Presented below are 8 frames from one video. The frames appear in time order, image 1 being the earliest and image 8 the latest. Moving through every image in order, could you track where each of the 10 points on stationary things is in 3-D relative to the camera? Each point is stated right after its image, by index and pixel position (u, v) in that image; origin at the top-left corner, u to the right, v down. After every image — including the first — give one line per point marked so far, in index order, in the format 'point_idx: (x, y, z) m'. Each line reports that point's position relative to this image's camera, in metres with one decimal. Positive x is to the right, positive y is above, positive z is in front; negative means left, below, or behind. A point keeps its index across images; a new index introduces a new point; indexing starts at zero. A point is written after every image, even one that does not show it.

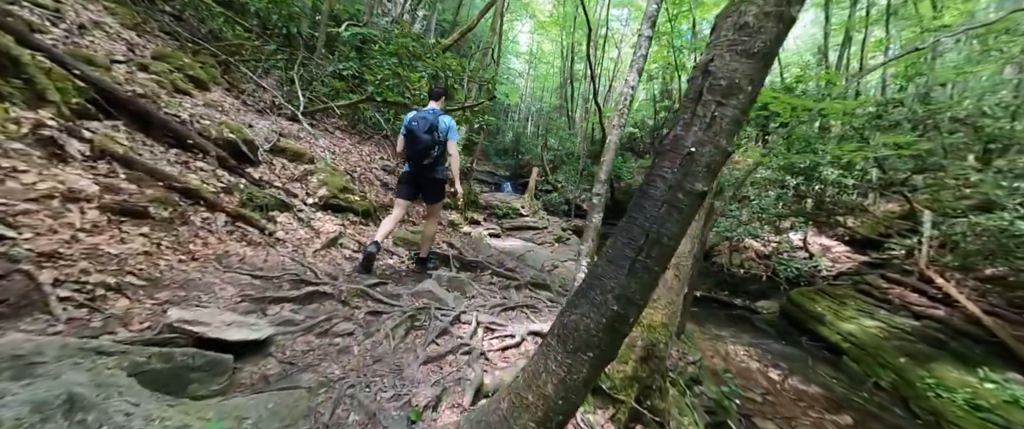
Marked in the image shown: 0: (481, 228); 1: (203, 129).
0: (-0.6, -0.4, +6.9) m
1: (-2.9, +0.8, +2.8) m
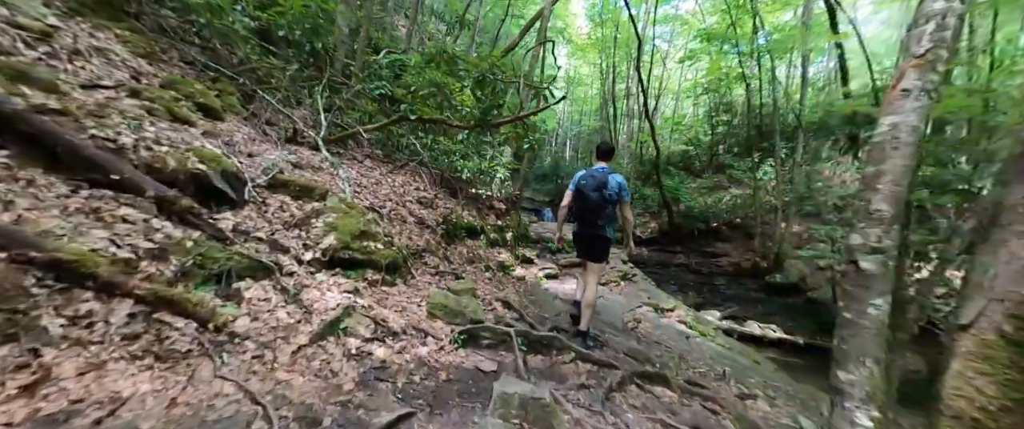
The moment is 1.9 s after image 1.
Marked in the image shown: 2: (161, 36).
0: (+0.4, -1.0, +5.7) m
1: (-2.3, +0.3, +2.0) m
2: (-4.8, +2.4, +4.3) m
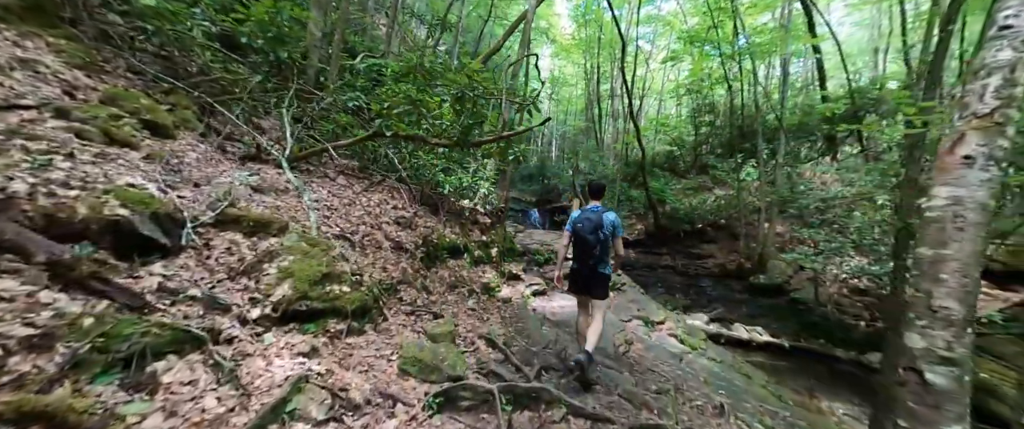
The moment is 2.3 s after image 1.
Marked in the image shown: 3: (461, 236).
0: (+0.2, -1.3, +5.5) m
1: (-2.4, +0.1, +1.7) m
2: (-5.0, +2.1, +3.9) m
3: (-0.8, -0.4, +5.1) m
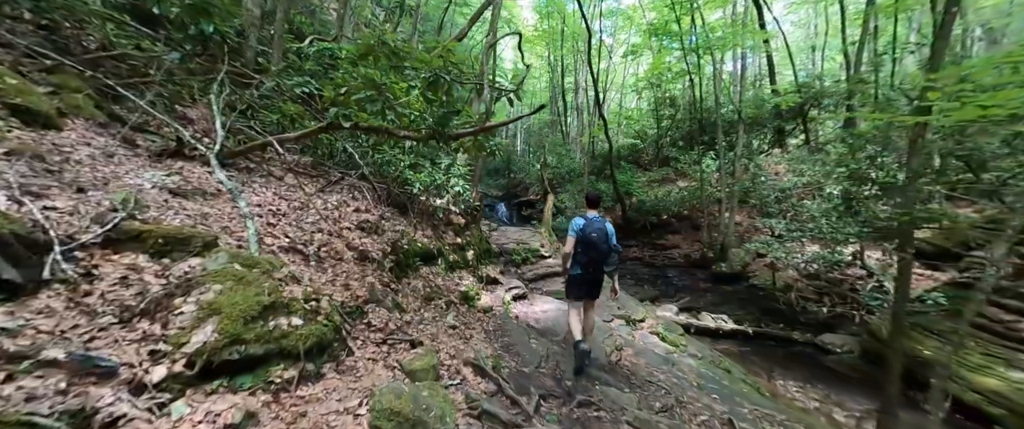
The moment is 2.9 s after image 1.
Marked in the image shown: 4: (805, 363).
0: (-0.2, -1.2, +5.1) m
1: (-2.4, -0.1, +1.1) m
2: (-5.3, +2.0, +3.0) m
3: (-1.1, -0.4, +4.6) m
4: (+7.0, -3.6, +7.7) m
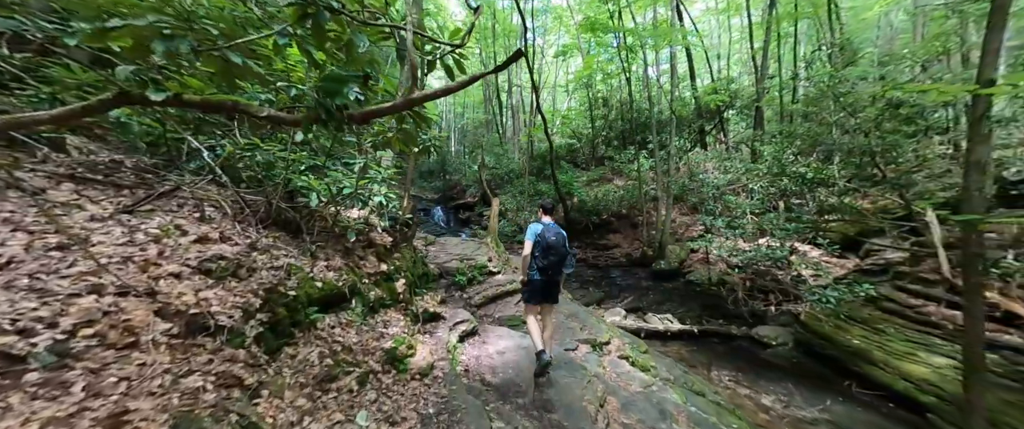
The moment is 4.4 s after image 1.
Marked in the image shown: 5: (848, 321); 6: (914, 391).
0: (-0.8, -1.4, +3.9) m
1: (-2.3, -0.3, -0.4) m
2: (-5.6, +1.6, +0.8) m
3: (-1.7, -0.6, +3.3) m
4: (+5.8, -3.5, +7.9) m
5: (+7.9, -2.5, +7.5) m
6: (+7.5, -3.3, +5.9) m
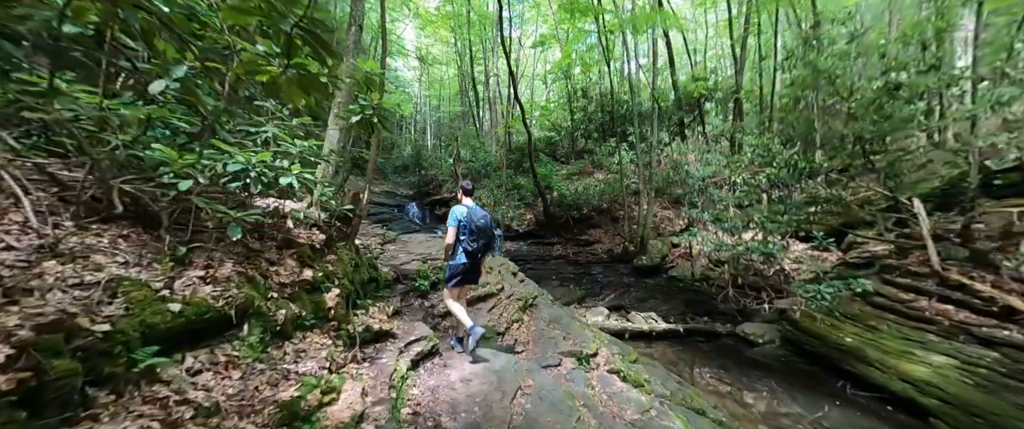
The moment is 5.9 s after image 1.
0: (-1.1, -1.3, +3.0) m
1: (-2.3, -0.3, -1.5) m
2: (-5.7, +1.6, -0.4) m
3: (-2.0, -0.5, +2.3) m
4: (+5.2, -3.4, +7.4) m
5: (+7.4, -2.3, +7.2) m
6: (+7.0, -3.1, +5.5) m
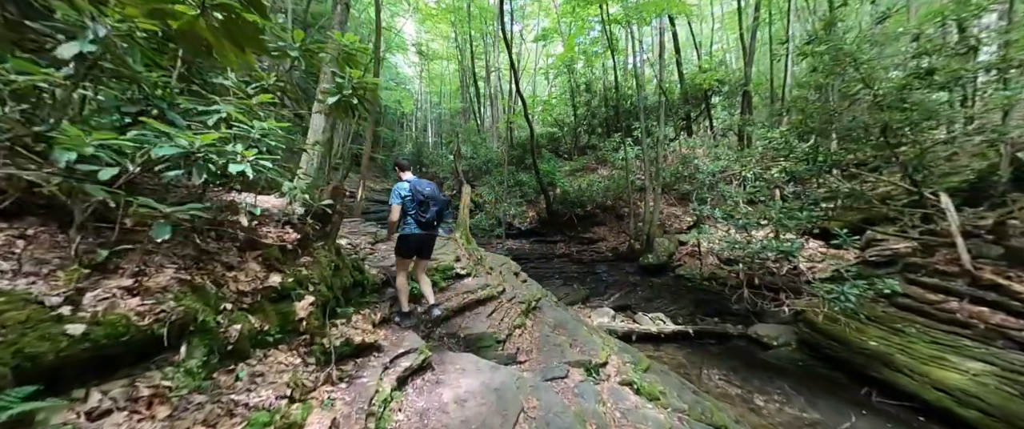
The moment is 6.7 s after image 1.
0: (-1.1, -1.3, +2.6) m
1: (-2.4, -0.3, -1.9) m
2: (-5.7, +1.6, -0.8) m
3: (-2.0, -0.5, +1.9) m
4: (+5.3, -3.3, +7.0) m
5: (+7.4, -2.2, +6.7) m
6: (+7.1, -3.0, +5.1) m
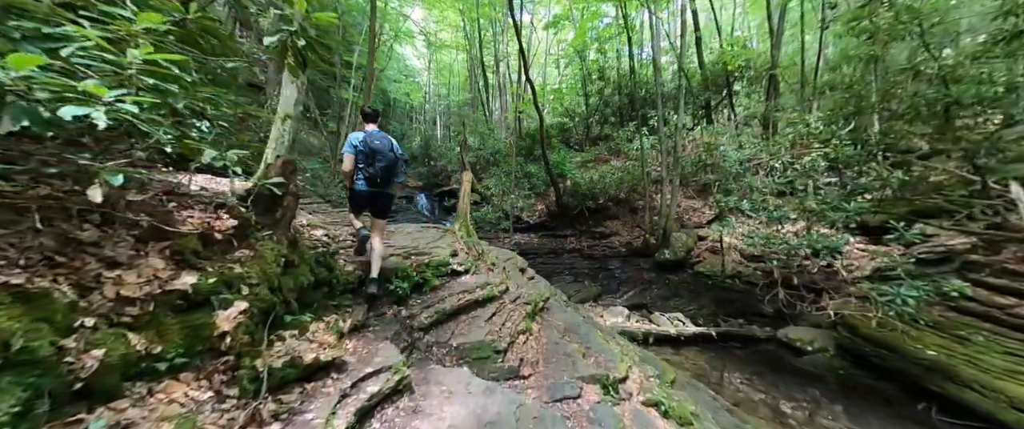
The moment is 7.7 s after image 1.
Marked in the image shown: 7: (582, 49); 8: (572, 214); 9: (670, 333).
0: (-1.2, -1.2, +1.9) m
1: (-2.5, -0.2, -2.5) m
2: (-5.8, +1.7, -1.4) m
3: (-2.0, -0.4, +1.2) m
4: (+5.4, -3.1, +6.1) m
5: (+7.5, -2.1, +5.8) m
6: (+7.1, -2.9, +4.2) m
7: (+3.7, +8.8, +16.7) m
8: (+2.9, +0.1, +15.2) m
9: (+3.6, -2.7, +7.1) m
